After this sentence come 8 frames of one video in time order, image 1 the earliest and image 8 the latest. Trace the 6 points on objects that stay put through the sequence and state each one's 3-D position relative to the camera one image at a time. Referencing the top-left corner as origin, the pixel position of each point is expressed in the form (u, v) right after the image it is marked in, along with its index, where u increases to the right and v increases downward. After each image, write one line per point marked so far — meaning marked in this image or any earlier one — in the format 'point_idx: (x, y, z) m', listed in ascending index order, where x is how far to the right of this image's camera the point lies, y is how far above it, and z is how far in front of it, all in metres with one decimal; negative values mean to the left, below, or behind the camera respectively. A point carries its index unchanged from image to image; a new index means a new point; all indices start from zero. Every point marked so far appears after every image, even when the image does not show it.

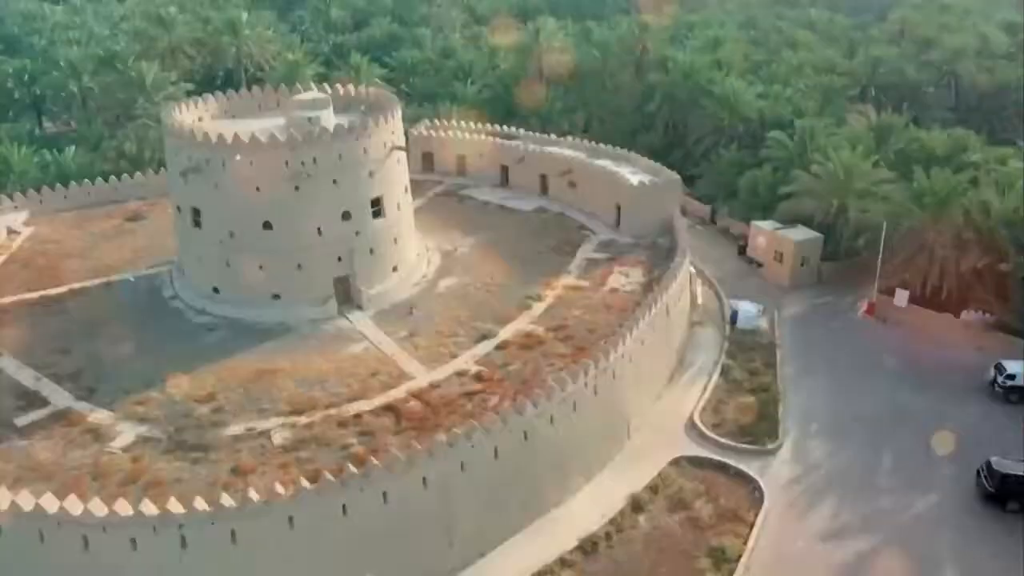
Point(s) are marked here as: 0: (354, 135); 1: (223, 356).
0: (-3.8, +3.6, +19.7) m
1: (-6.6, -1.6, +18.7) m
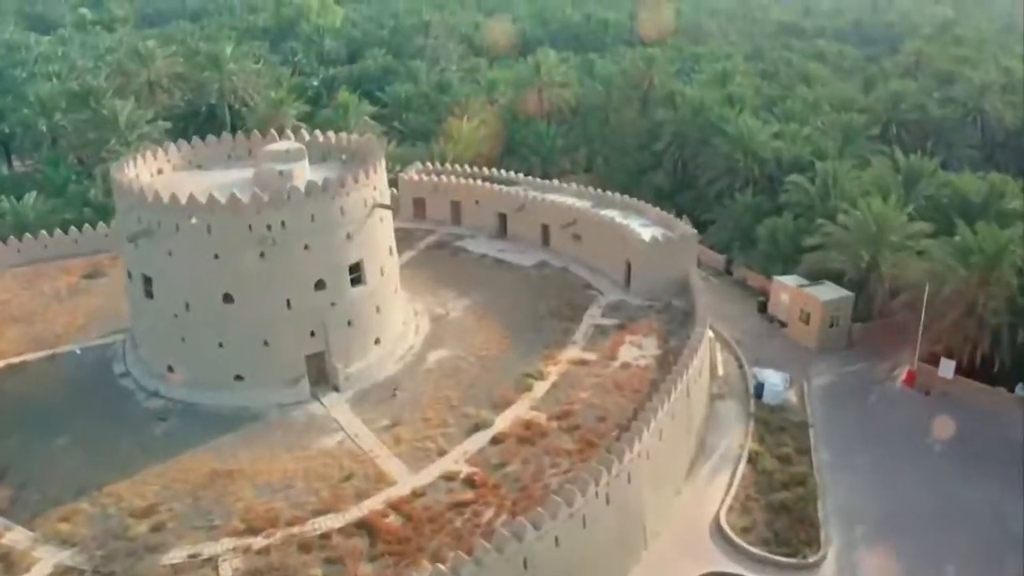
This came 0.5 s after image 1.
0: (-3.8, +1.9, +17.3) m
1: (-6.7, -3.2, +16.0) m
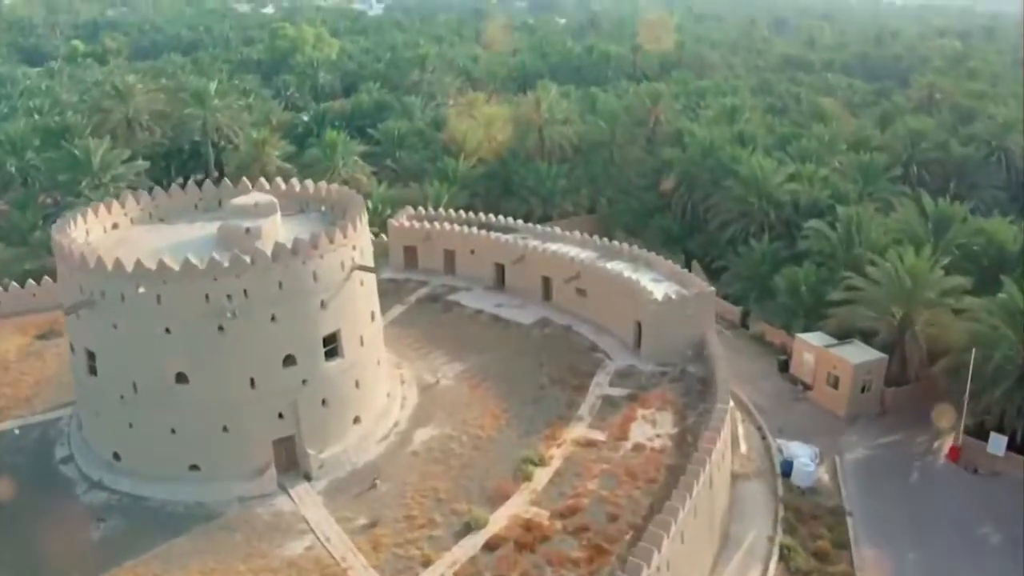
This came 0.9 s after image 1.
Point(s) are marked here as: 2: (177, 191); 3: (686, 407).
0: (-3.9, +0.5, +15.1) m
1: (-6.7, -4.6, +13.7) m
2: (-7.8, +2.3, +19.0) m
3: (+3.9, -2.7, +18.5) m
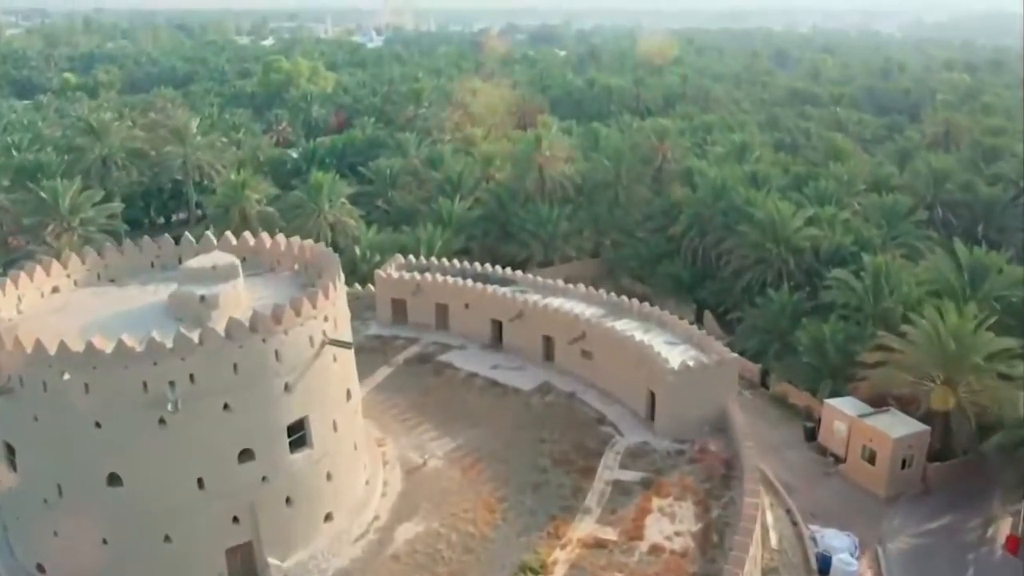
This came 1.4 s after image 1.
0: (-3.9, -0.7, +12.8) m
1: (-6.8, -5.8, +11.3) m
2: (-7.8, +0.8, +16.8) m
3: (+3.9, -4.1, +16.1) m
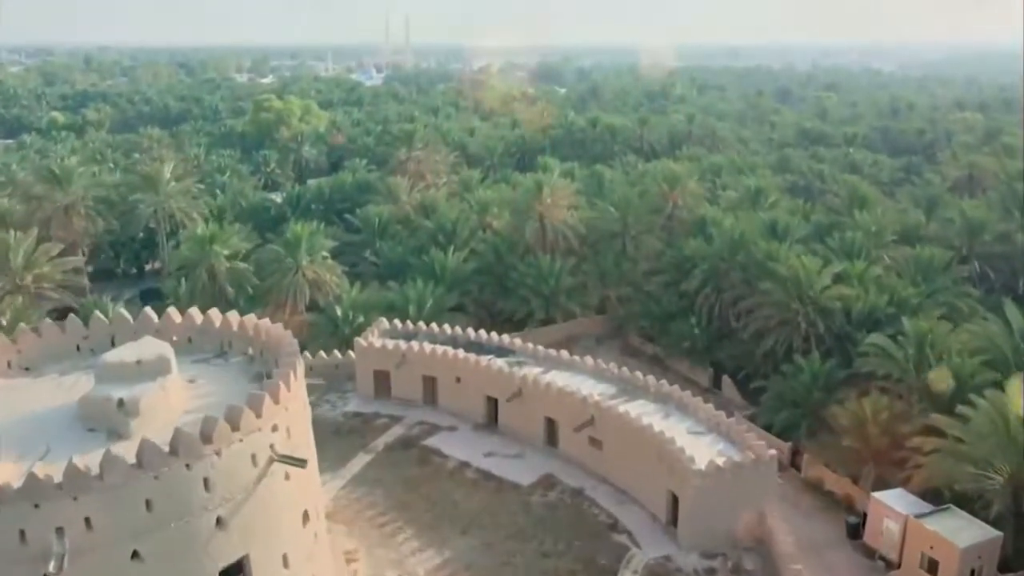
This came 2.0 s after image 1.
0: (-4.0, -2.1, +10.0) m
1: (-6.8, -7.1, +8.2) m
2: (-7.9, -0.7, +14.0) m
3: (+3.8, -5.6, +13.1) m
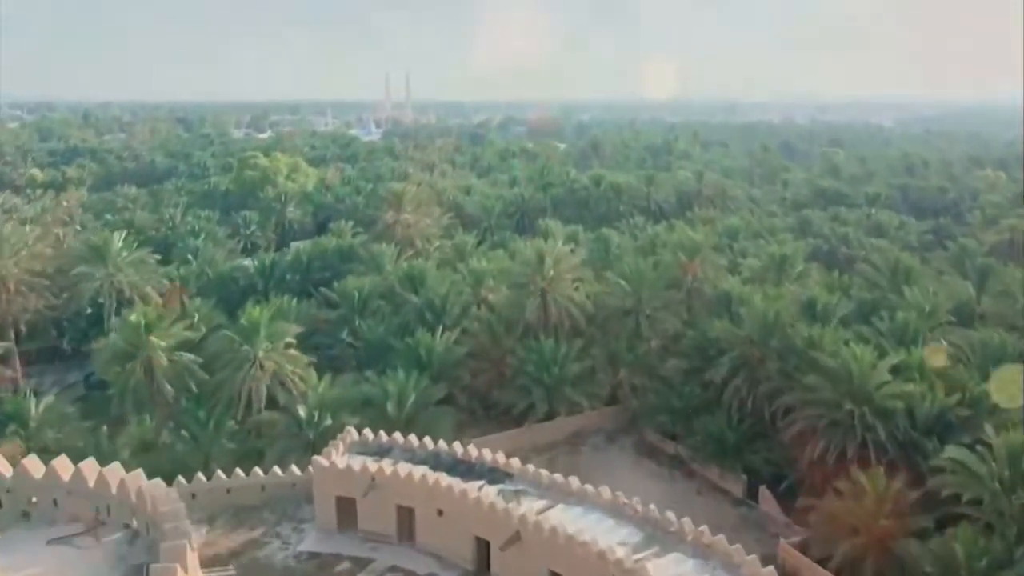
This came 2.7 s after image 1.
0: (-4.1, -3.6, +5.7) m
1: (-6.9, -8.5, +3.6) m
2: (-7.9, -2.4, +9.8) m
3: (+3.7, -7.3, +8.6) m
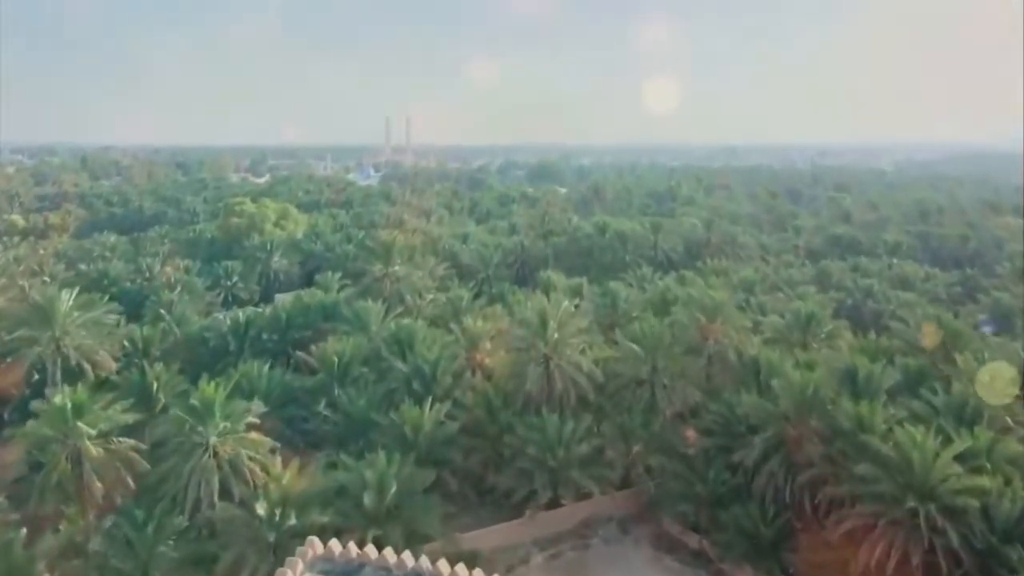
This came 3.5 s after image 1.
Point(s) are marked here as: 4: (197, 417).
0: (-4.1, -4.4, +2.3) m
1: (-6.9, -9.2, 0.0) m
2: (-8.0, -3.5, +6.4) m
3: (+3.7, -8.3, +5.0) m
4: (-7.3, -3.0, +19.1) m
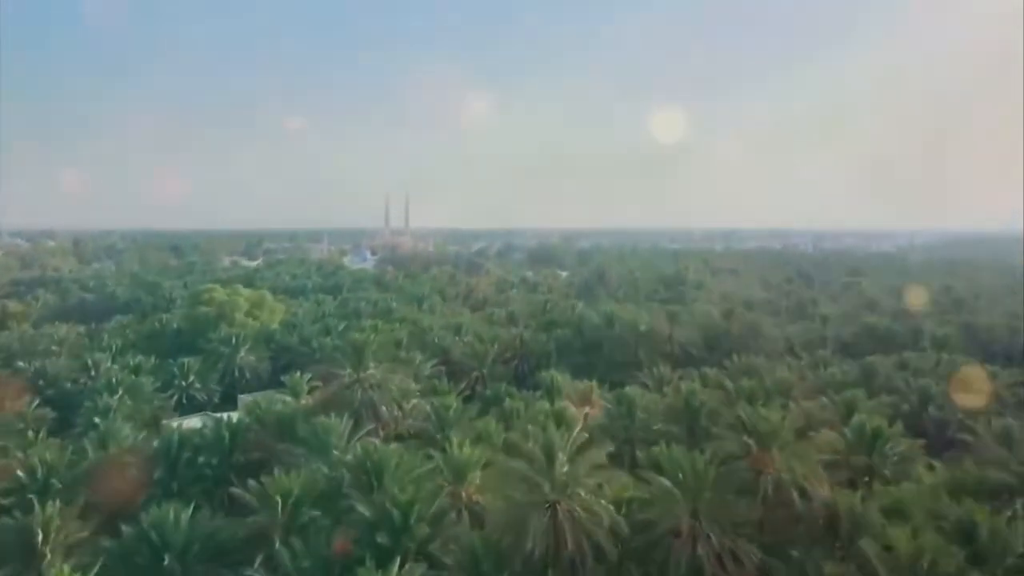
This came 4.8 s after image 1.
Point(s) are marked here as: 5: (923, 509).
0: (-4.2, -5.0, -3.9) m
1: (-7.0, -9.5, -6.7) m
2: (-8.1, -4.4, +0.3) m
3: (+3.6, -9.0, -1.6) m
4: (-7.4, -5.3, +13.0) m
5: (+9.4, -5.0, +18.7) m
